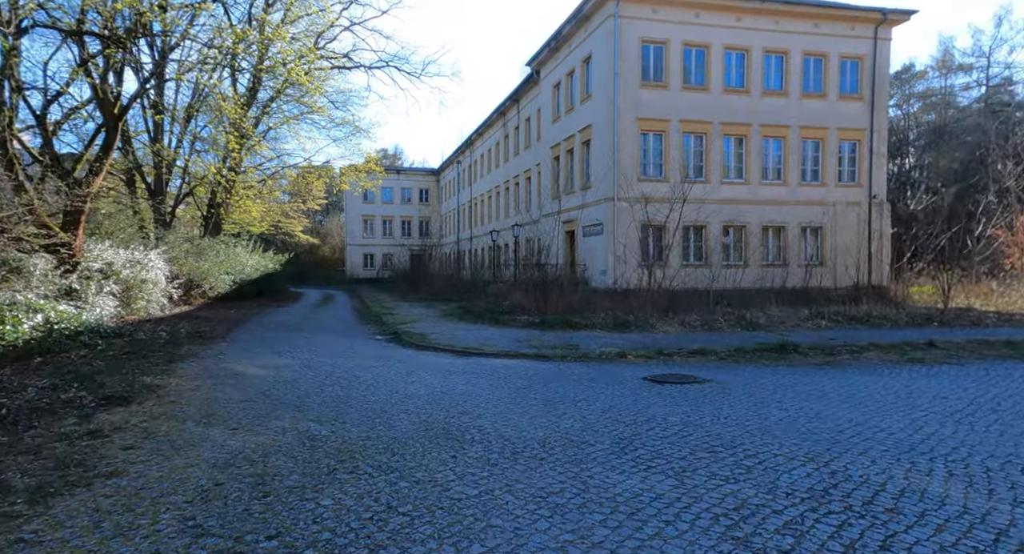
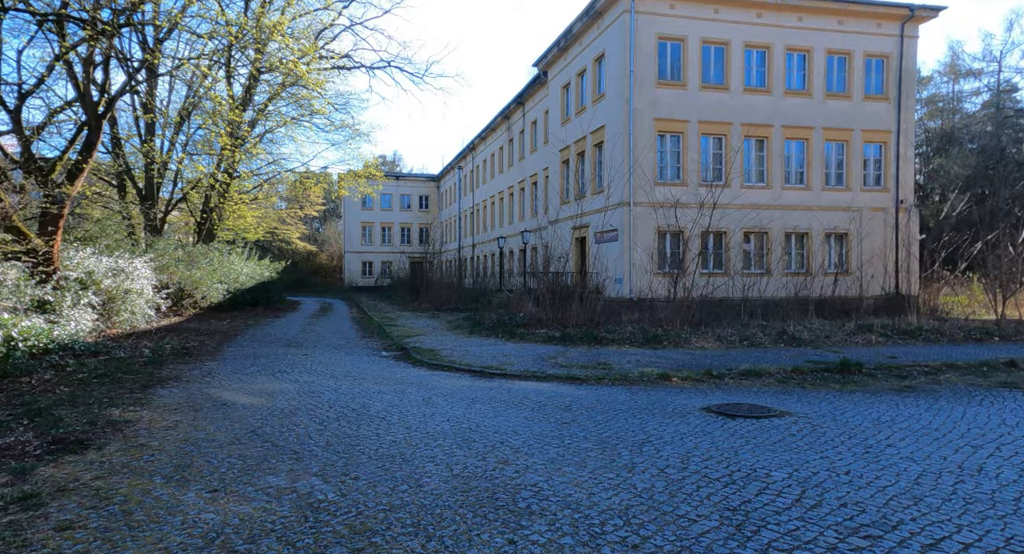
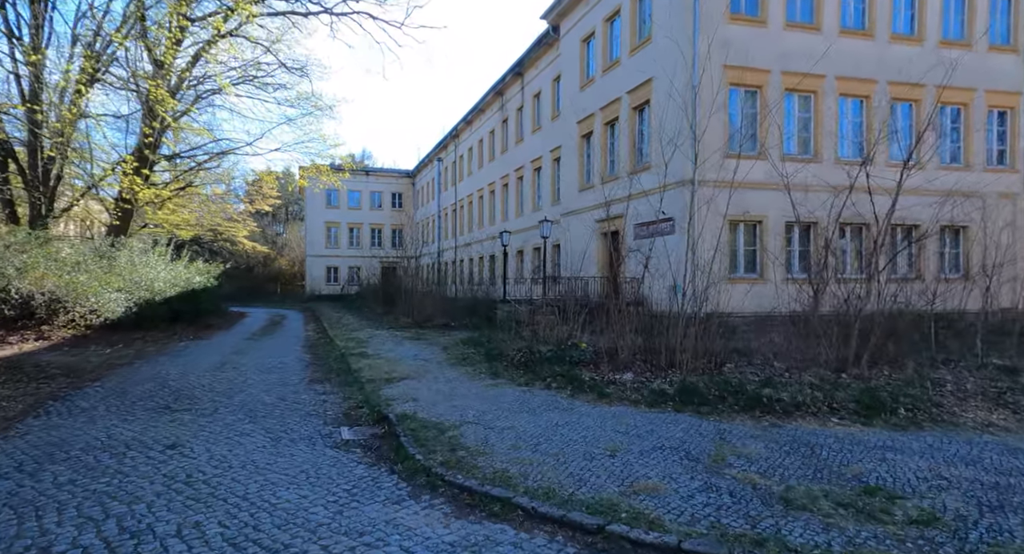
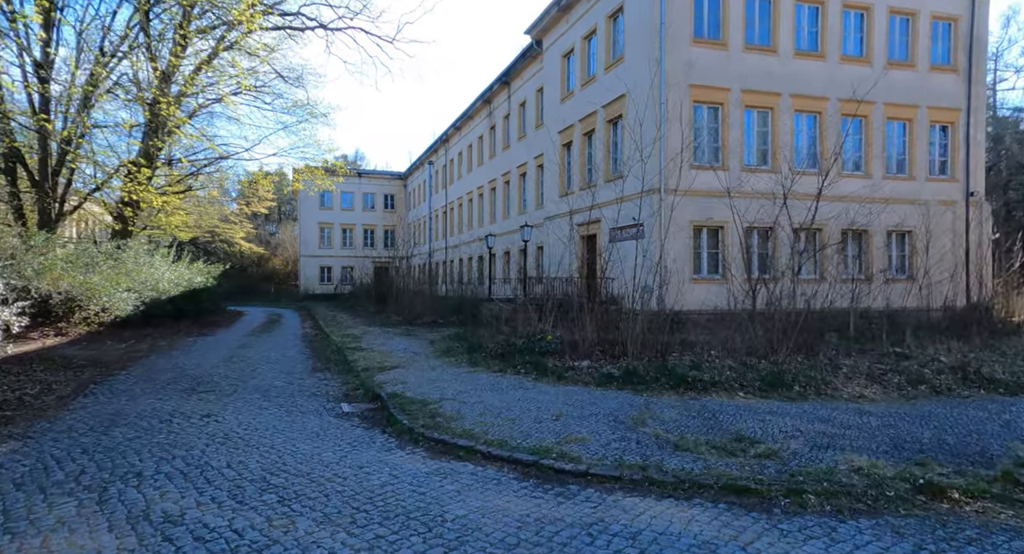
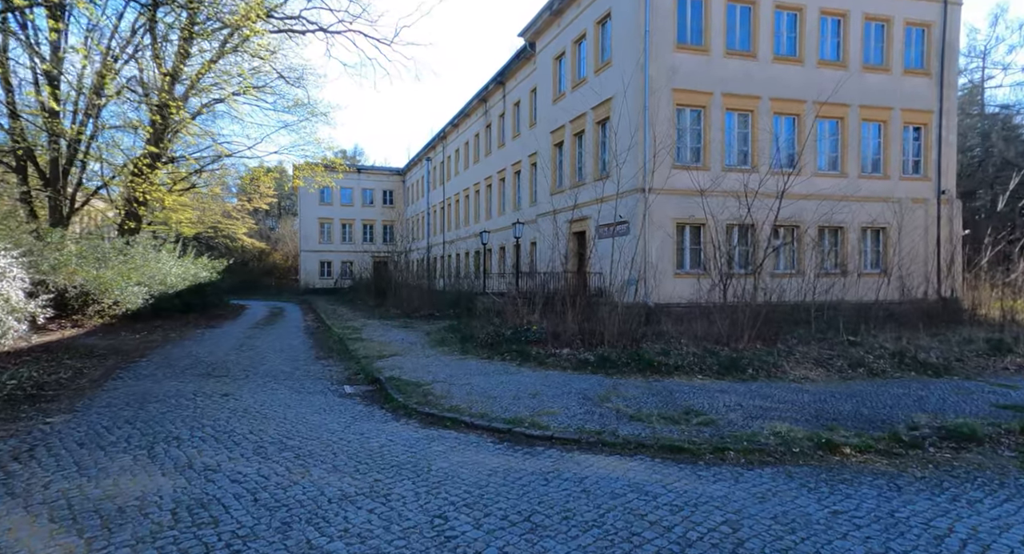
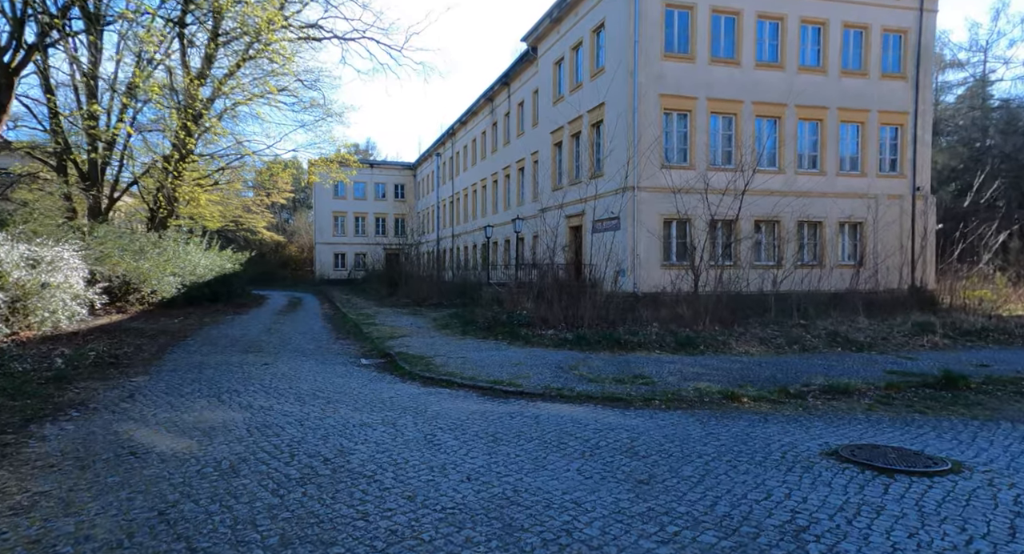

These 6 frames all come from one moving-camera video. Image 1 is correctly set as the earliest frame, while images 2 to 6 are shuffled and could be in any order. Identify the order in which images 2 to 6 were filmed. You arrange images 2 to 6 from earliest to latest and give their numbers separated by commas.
2, 6, 5, 4, 3
